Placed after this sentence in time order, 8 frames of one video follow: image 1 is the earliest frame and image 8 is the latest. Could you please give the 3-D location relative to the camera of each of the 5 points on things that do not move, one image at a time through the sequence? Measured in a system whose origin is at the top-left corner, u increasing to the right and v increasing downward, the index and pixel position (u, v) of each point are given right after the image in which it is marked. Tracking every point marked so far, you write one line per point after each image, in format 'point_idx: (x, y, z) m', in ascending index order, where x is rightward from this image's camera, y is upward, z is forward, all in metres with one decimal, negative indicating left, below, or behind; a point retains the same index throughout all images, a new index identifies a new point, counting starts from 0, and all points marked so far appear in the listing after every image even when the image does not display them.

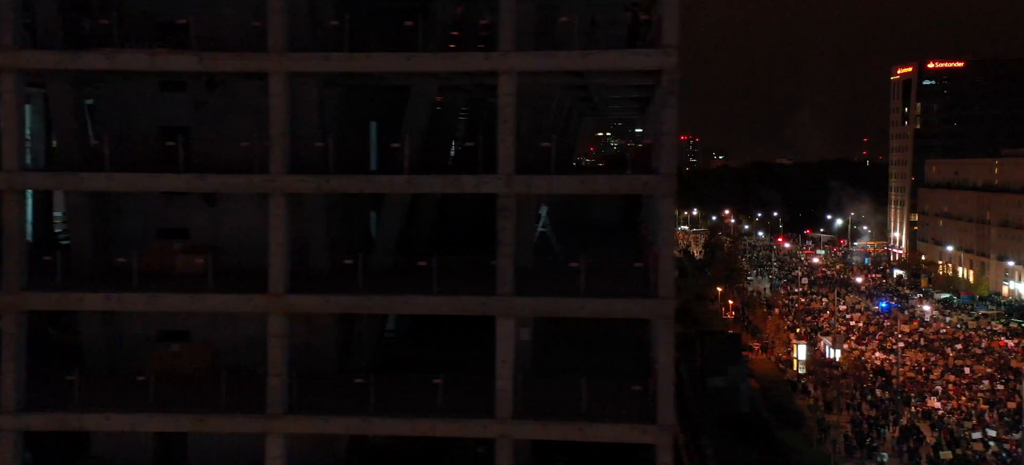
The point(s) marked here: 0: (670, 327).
0: (+1.7, -1.0, +9.2) m
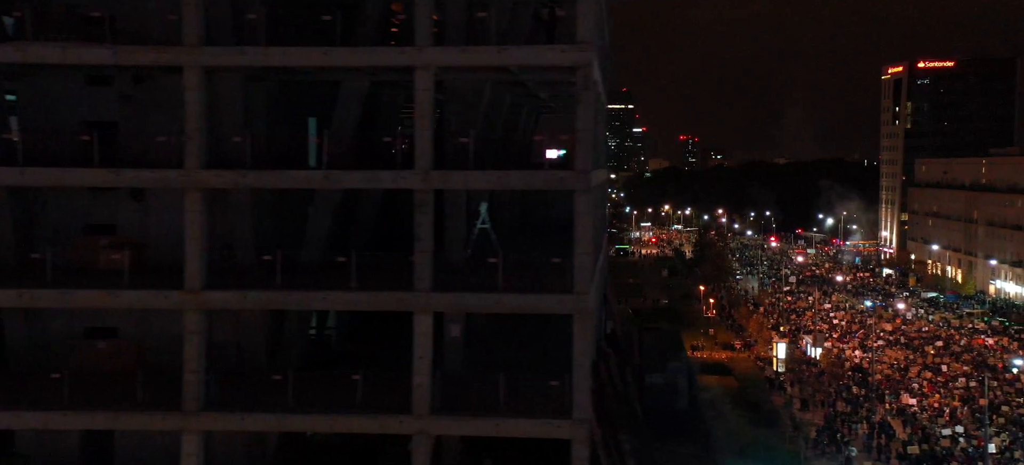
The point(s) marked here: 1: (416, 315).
0: (+0.8, -1.0, +9.2) m
1: (-1.1, -0.9, +9.4) m
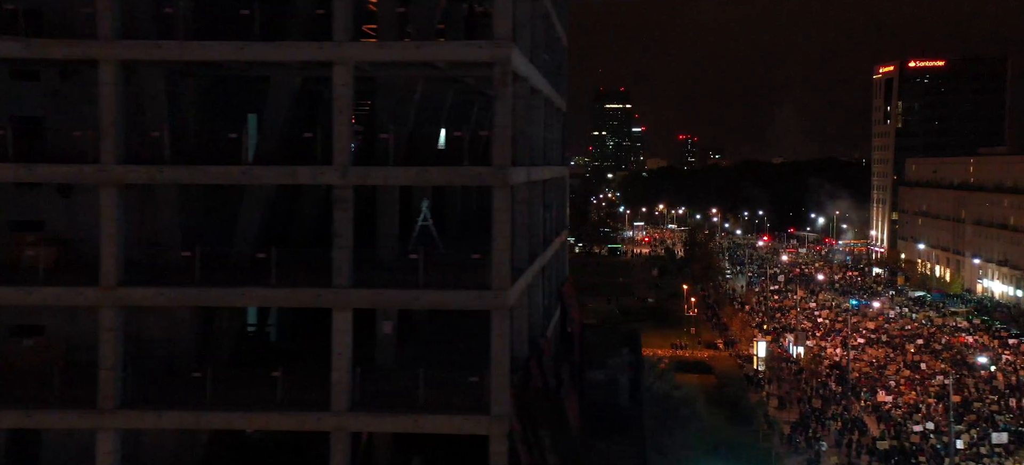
0: (-0.1, -0.9, +9.3) m
1: (-2.0, -0.9, +9.4) m
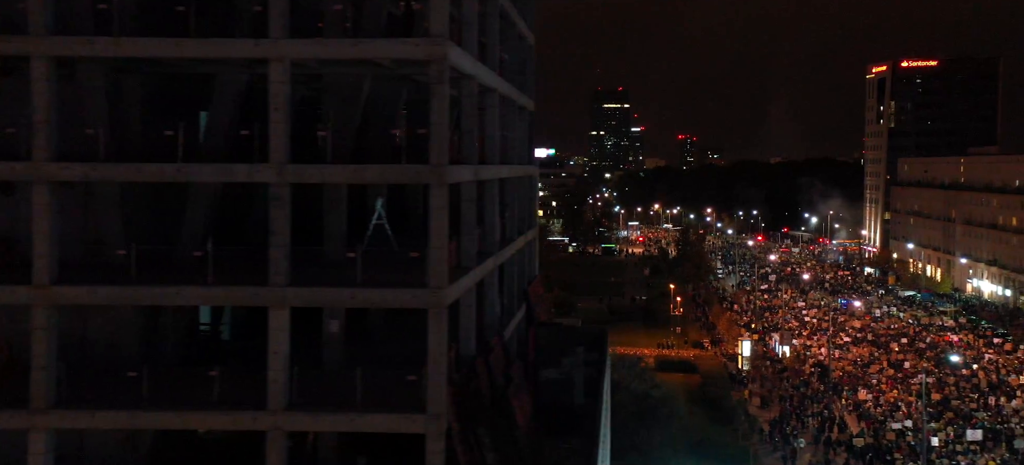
0: (-0.8, -0.9, +9.2) m
1: (-2.6, -0.9, +9.3) m
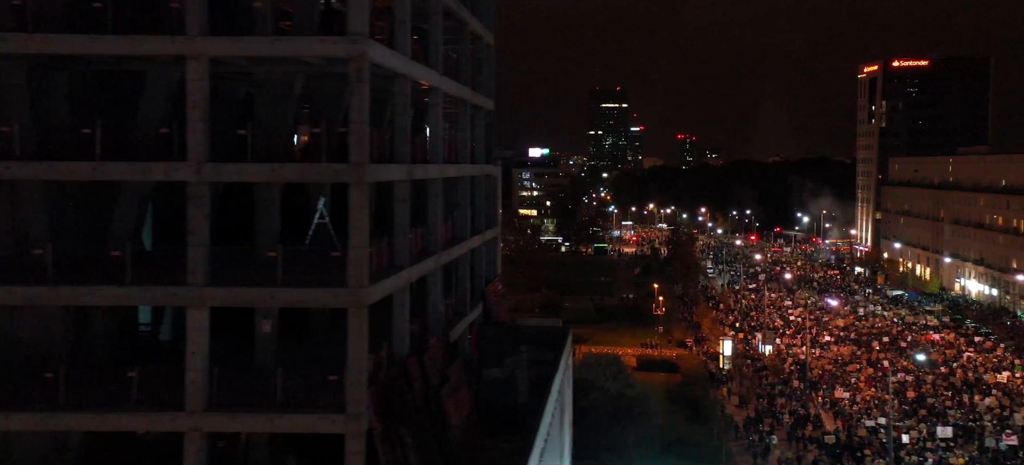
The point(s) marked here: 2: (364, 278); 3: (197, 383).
0: (-1.6, -0.9, +9.2) m
1: (-3.5, -0.8, +9.2) m
2: (-1.6, -0.5, +9.2) m
3: (-3.4, -1.6, +9.2) m
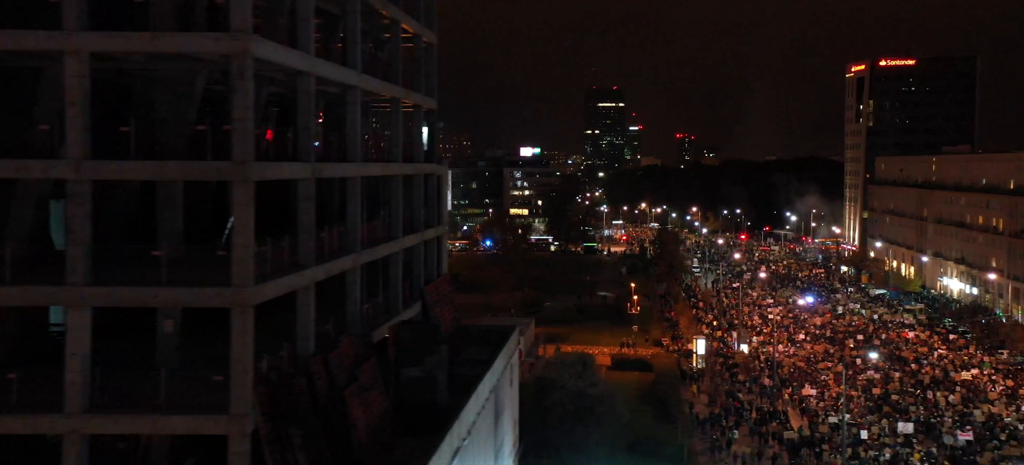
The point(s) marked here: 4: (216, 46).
0: (-2.8, -0.9, +9.1) m
1: (-4.7, -0.8, +9.1) m
2: (-2.8, -0.5, +9.1) m
3: (-4.6, -1.6, +9.0) m
4: (-3.1, +2.0, +8.9) m
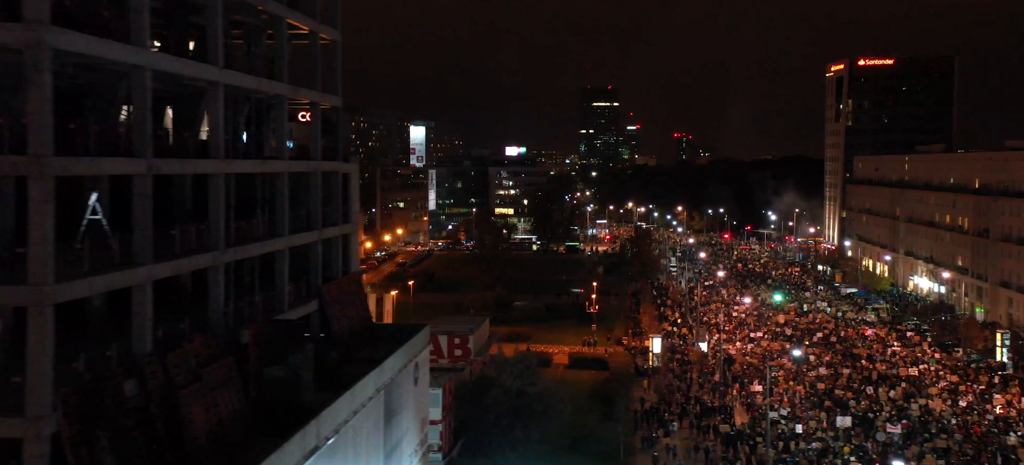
0: (-4.8, -0.9, +8.8) m
1: (-6.7, -0.8, +8.7) m
2: (-4.8, -0.4, +8.8) m
3: (-6.6, -1.6, +8.6) m
4: (-5.1, +2.0, +8.6) m
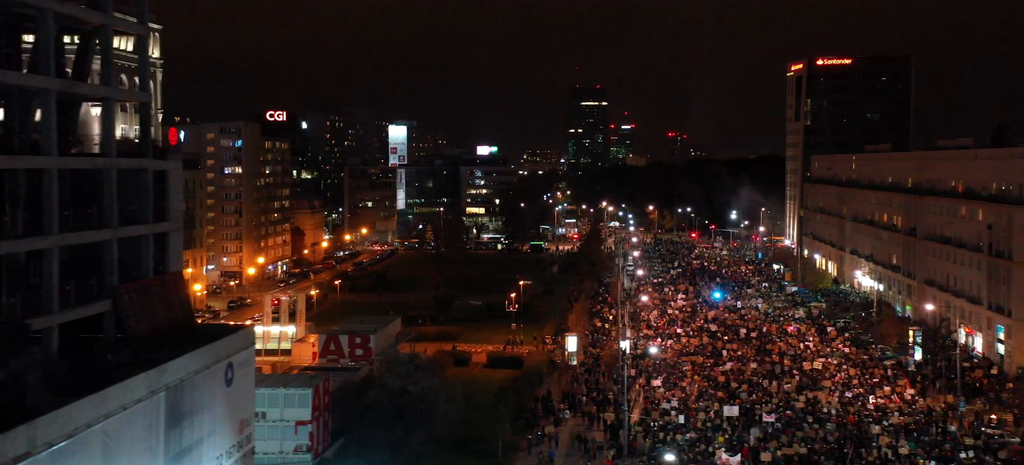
0: (-8.8, -0.8, +8.3) m
1: (-10.6, -0.8, +7.9) m
2: (-8.7, -0.4, +8.3) m
3: (-10.5, -1.6, +7.9) m
4: (-9.0, +2.0, +8.0) m
